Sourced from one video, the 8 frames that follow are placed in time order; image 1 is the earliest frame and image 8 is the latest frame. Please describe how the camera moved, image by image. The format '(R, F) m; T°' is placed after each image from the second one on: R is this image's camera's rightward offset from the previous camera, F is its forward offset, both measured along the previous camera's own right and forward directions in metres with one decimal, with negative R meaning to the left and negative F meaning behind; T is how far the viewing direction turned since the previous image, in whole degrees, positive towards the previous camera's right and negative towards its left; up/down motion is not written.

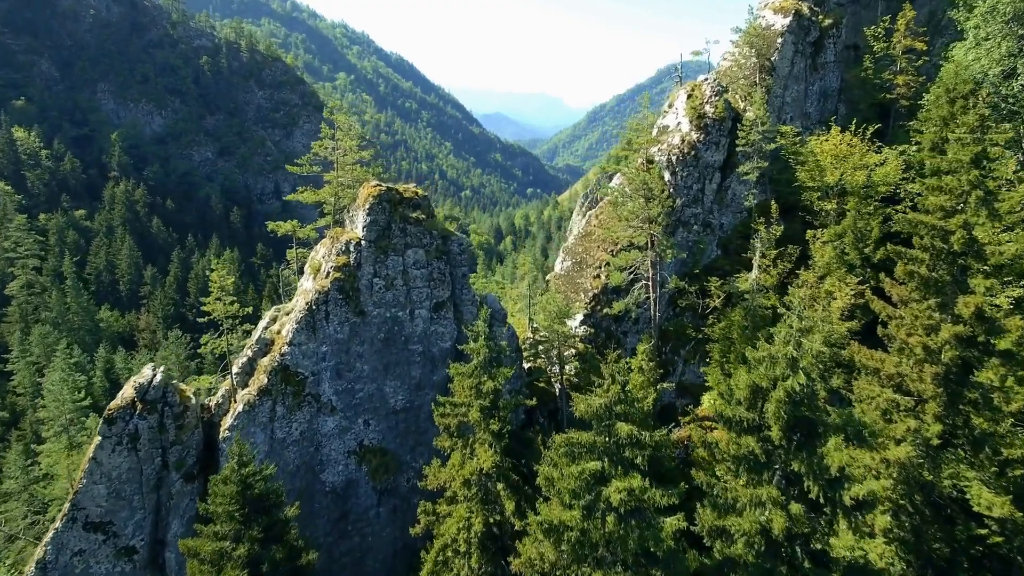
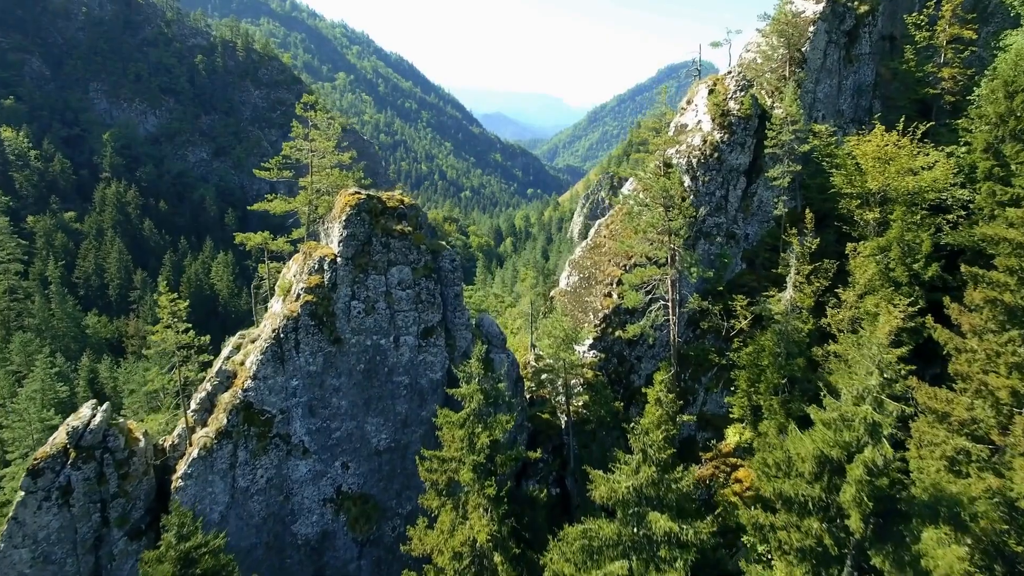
(0.0, +4.1) m; 0°
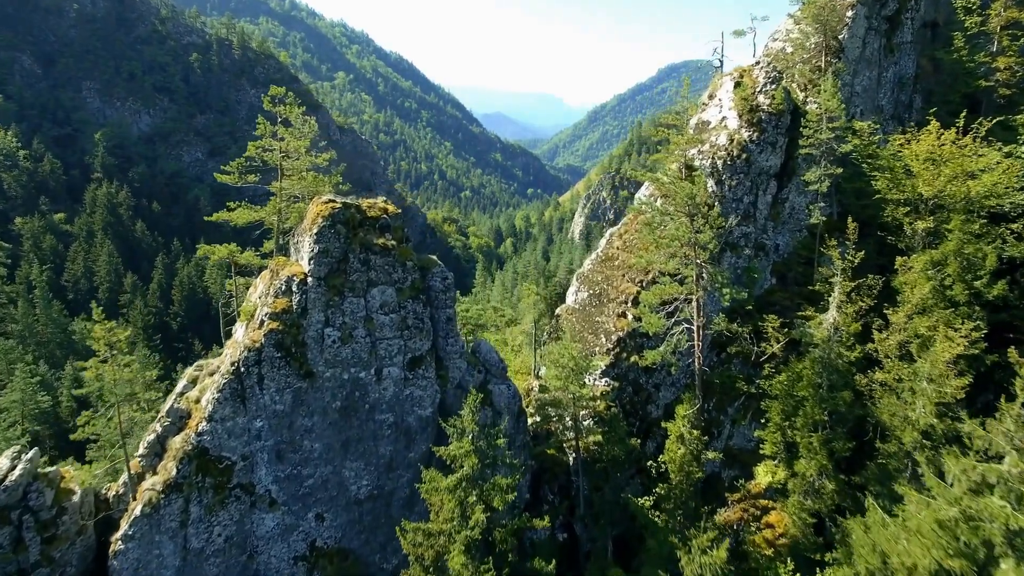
(0.0, +3.8) m; 0°
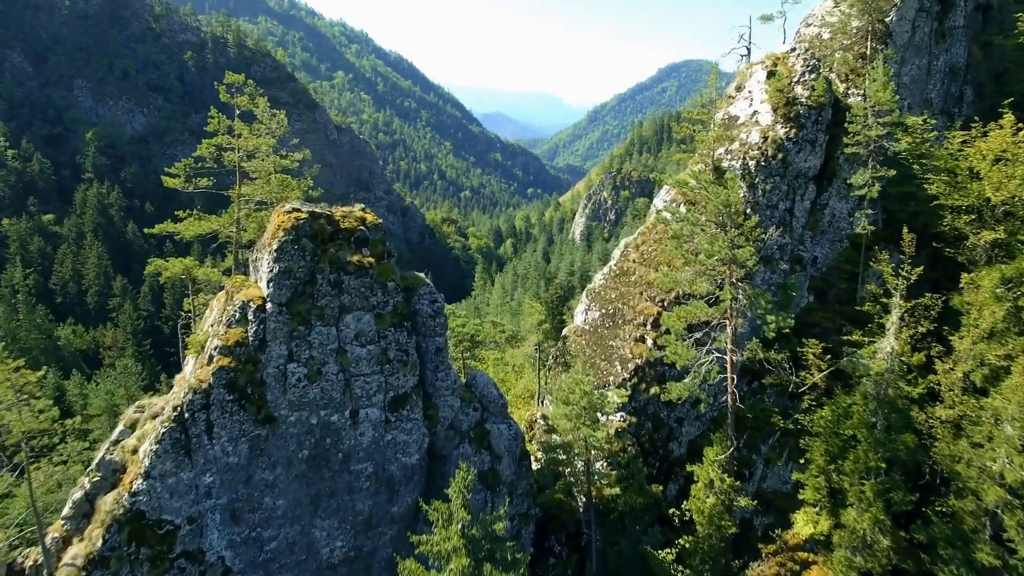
(-0.1, +3.8) m; 0°
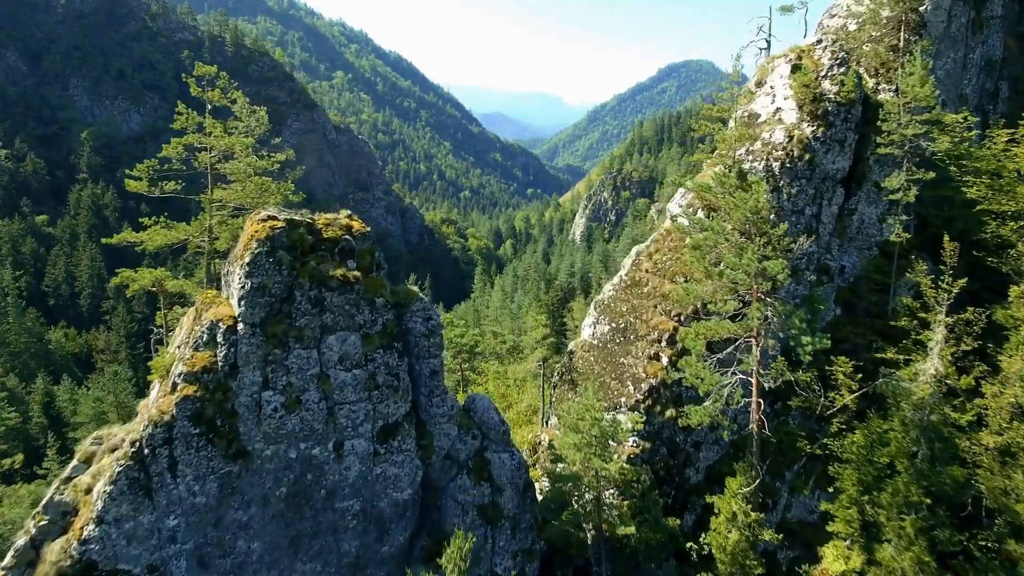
(-0.1, +2.1) m; 0°
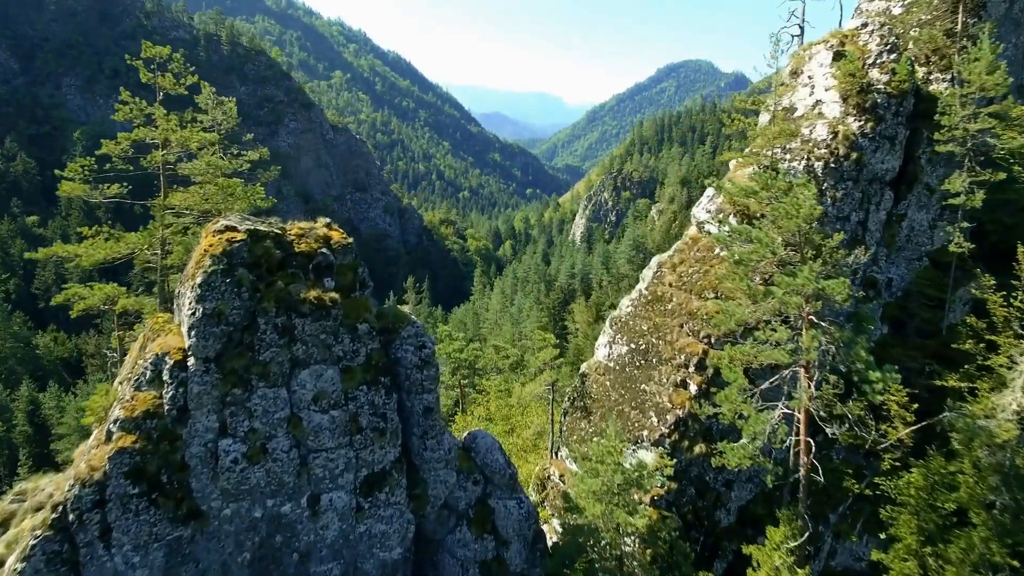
(-0.3, +2.8) m; 0°
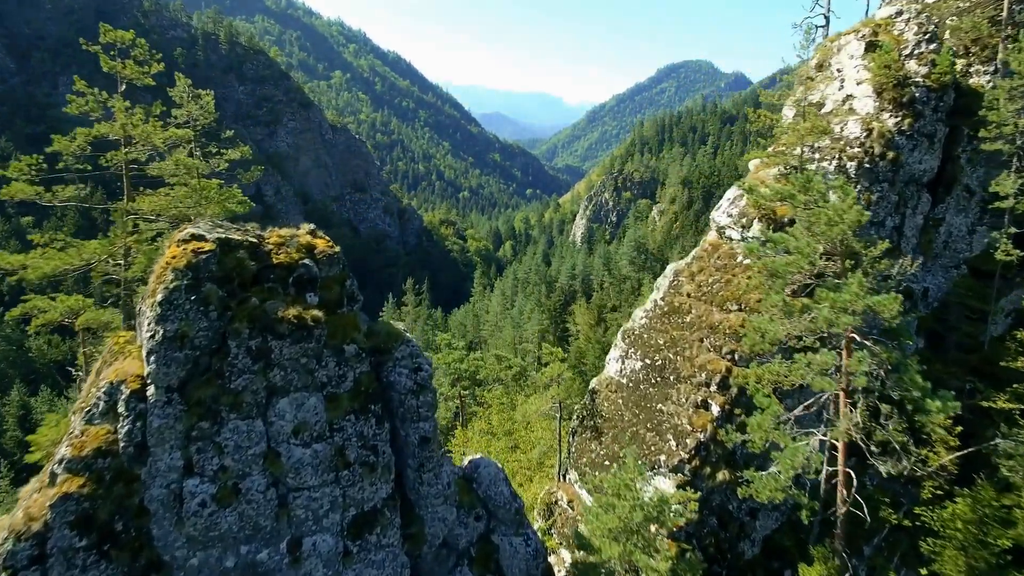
(-0.2, +1.7) m; 0°
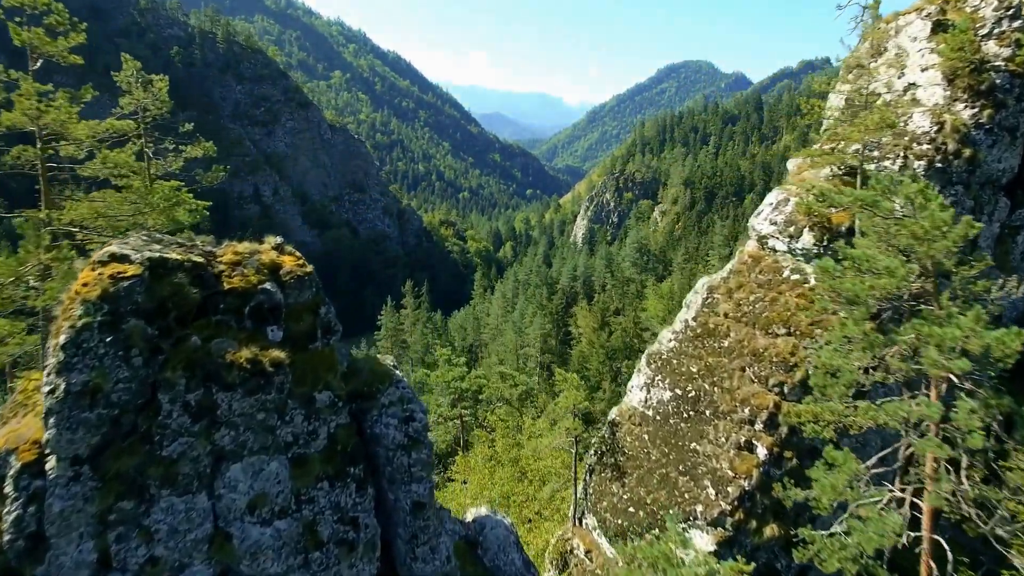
(-0.3, +2.7) m; 0°
